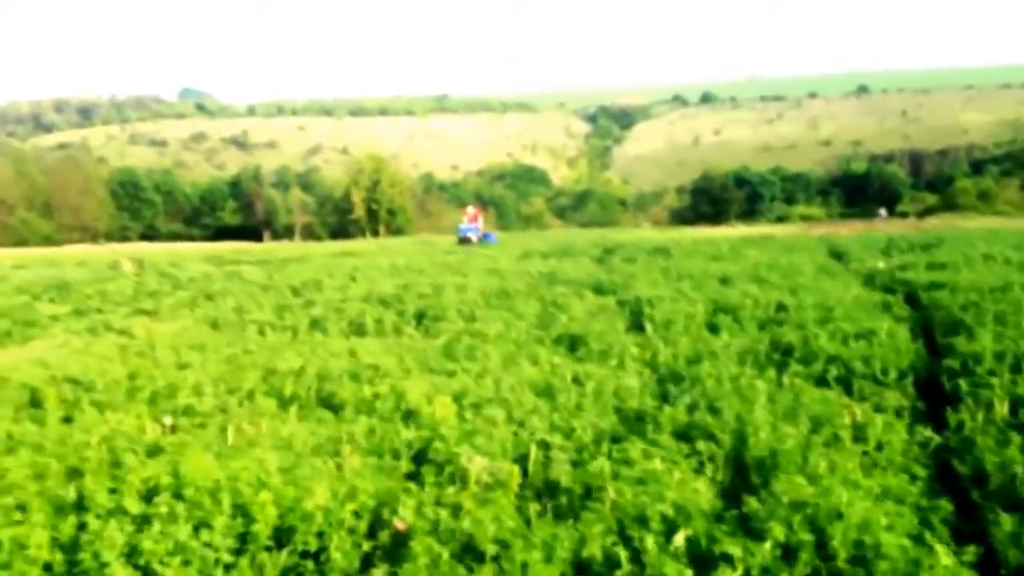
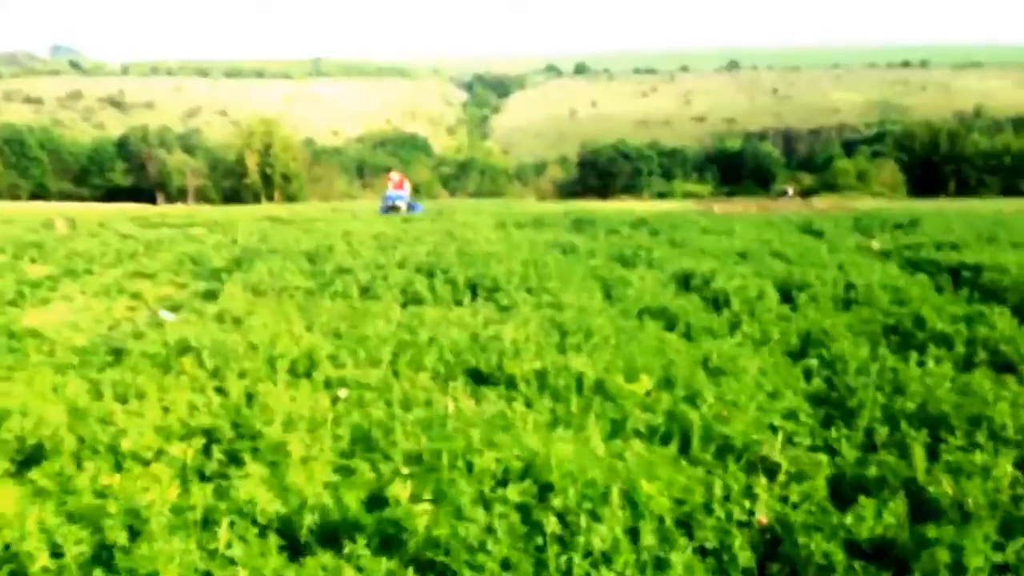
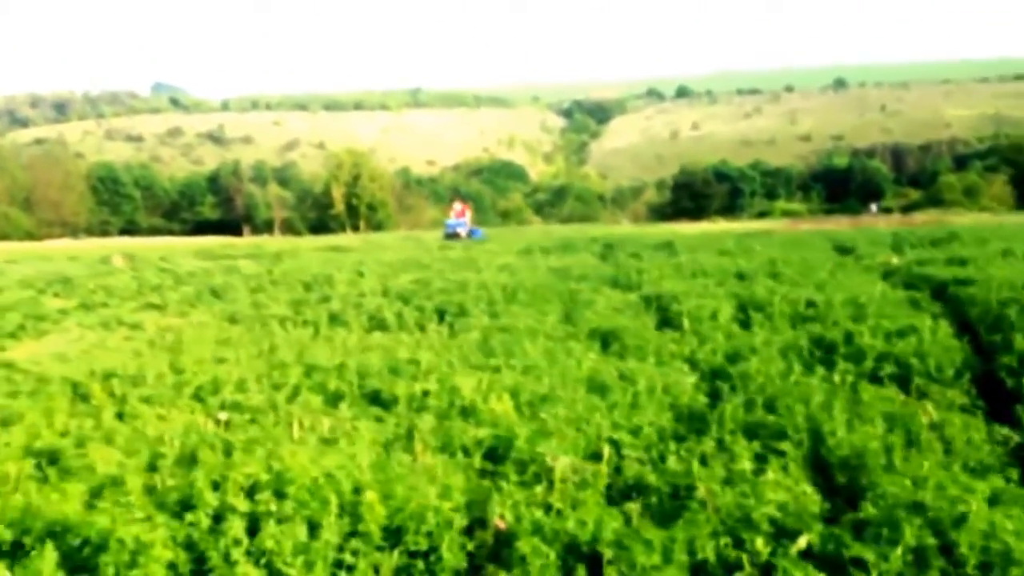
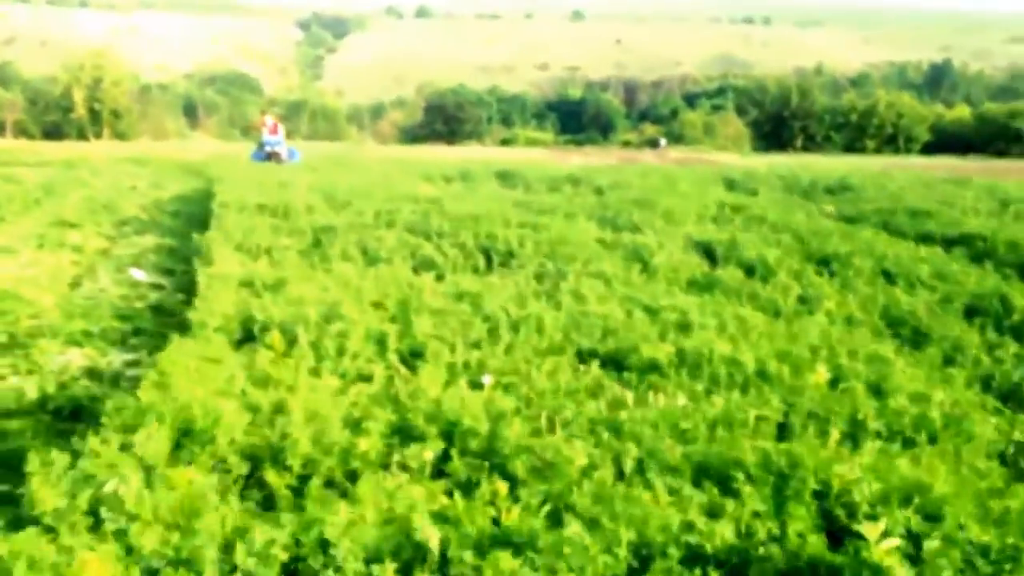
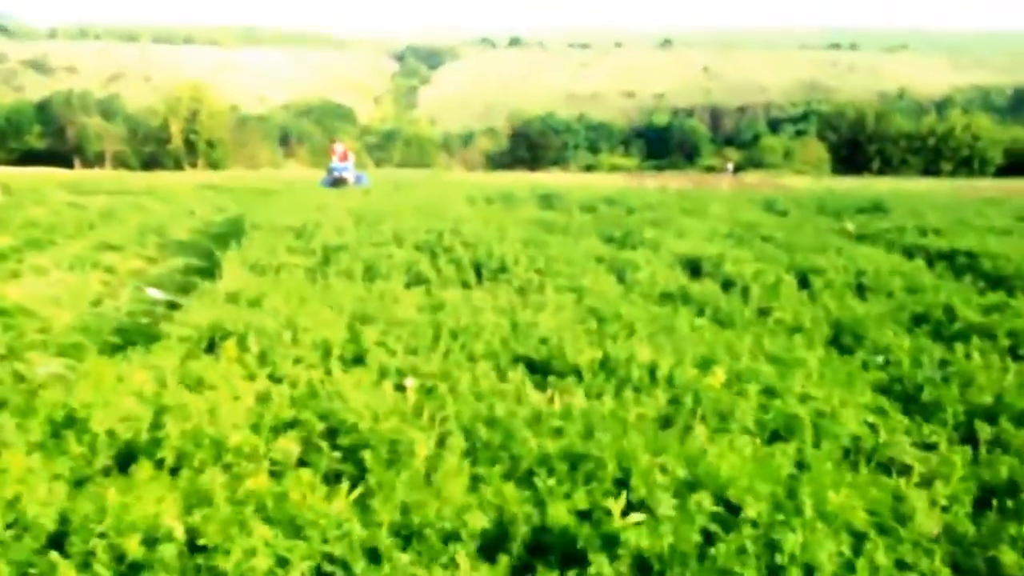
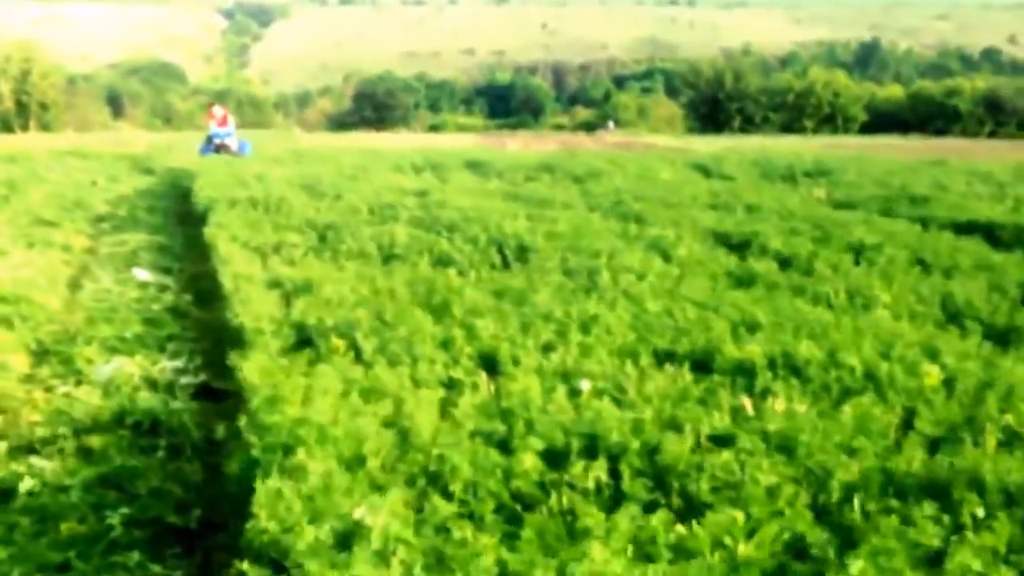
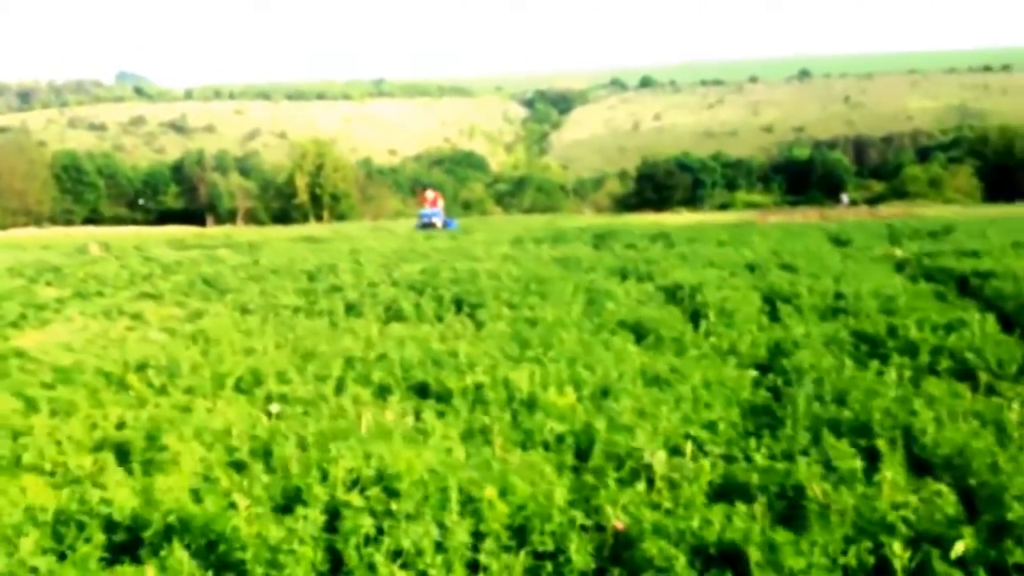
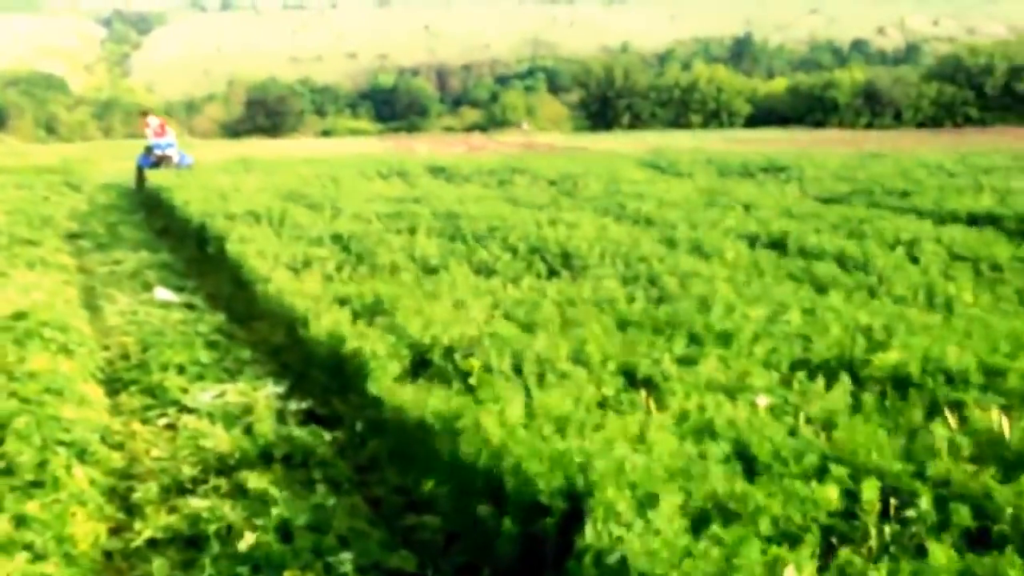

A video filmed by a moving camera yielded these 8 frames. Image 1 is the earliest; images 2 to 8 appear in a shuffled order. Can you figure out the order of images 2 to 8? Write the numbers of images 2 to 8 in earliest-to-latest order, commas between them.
3, 7, 2, 5, 4, 6, 8
